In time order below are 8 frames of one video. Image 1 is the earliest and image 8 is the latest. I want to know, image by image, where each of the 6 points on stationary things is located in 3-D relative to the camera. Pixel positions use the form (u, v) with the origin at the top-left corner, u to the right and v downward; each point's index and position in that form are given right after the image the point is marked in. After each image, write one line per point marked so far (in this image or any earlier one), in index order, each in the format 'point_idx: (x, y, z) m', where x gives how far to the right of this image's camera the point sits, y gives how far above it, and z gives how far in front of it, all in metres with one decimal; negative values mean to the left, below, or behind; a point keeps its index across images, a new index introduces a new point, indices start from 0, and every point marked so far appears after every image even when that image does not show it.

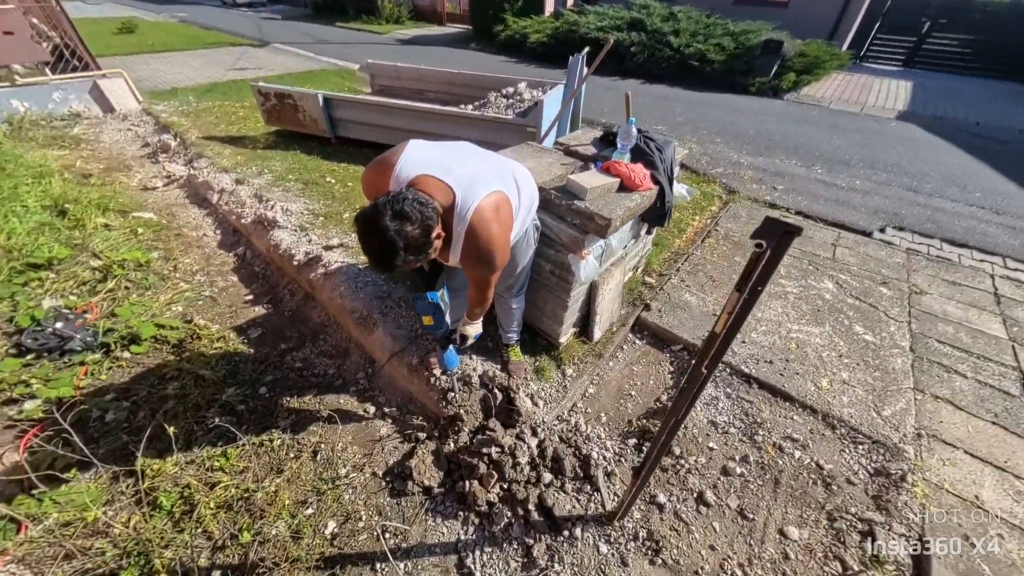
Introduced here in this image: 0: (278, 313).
0: (-2.4, -0.3, +3.7) m
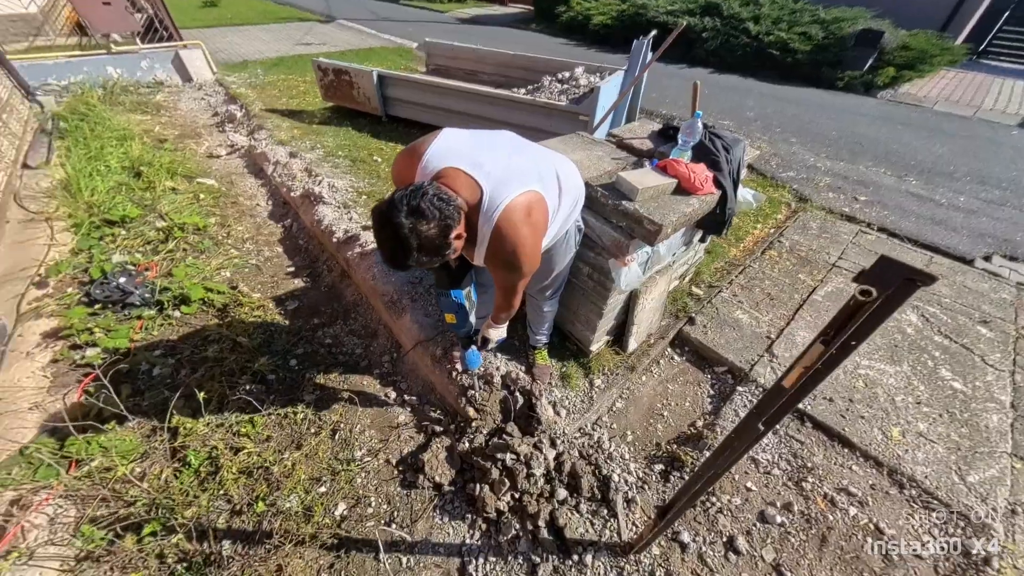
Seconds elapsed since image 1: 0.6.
0: (-2.1, 0.0, +3.8) m
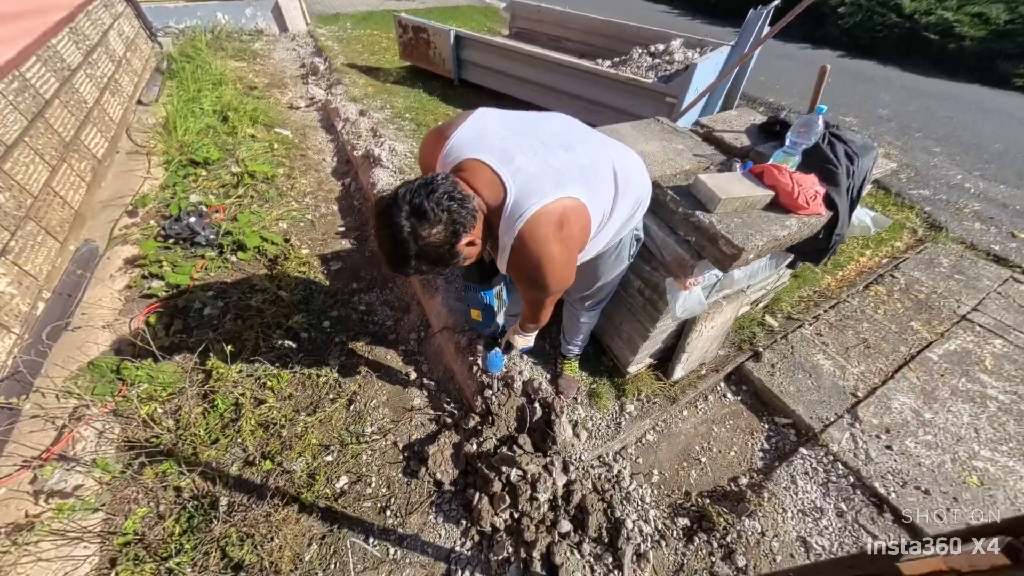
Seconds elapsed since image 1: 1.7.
0: (-1.6, +0.4, +3.8) m
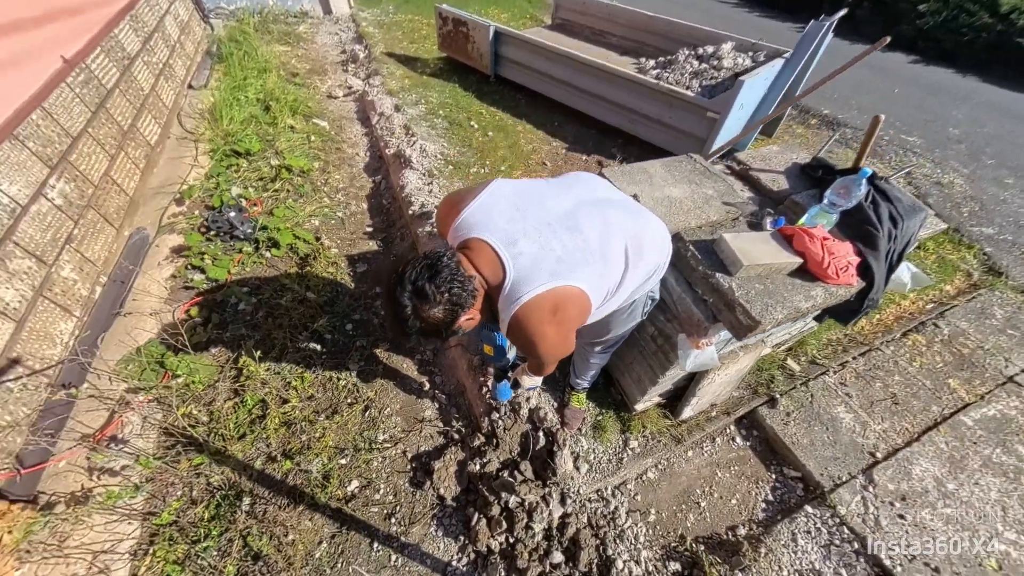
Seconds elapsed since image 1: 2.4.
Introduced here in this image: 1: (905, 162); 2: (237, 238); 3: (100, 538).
0: (-1.4, +0.4, +3.9) m
1: (+5.7, +1.8, +5.1) m
2: (-2.9, +0.5, +3.7) m
3: (-2.5, -1.5, +2.2) m
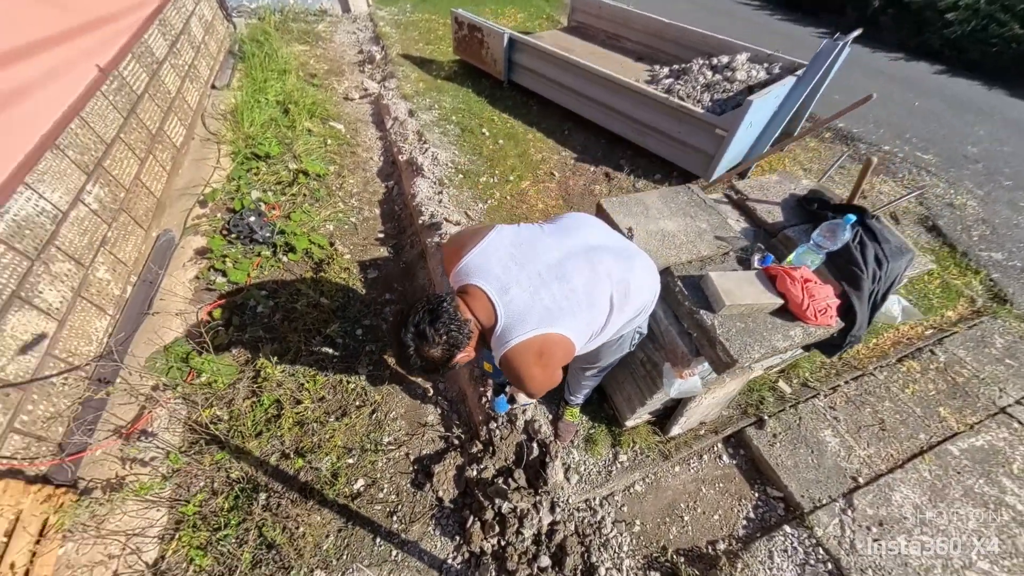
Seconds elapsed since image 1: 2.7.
0: (-1.4, +0.3, +4.1) m
1: (+5.8, +1.5, +5.0) m
2: (-2.9, +0.5, +3.9) m
3: (-2.6, -1.6, +2.4) m
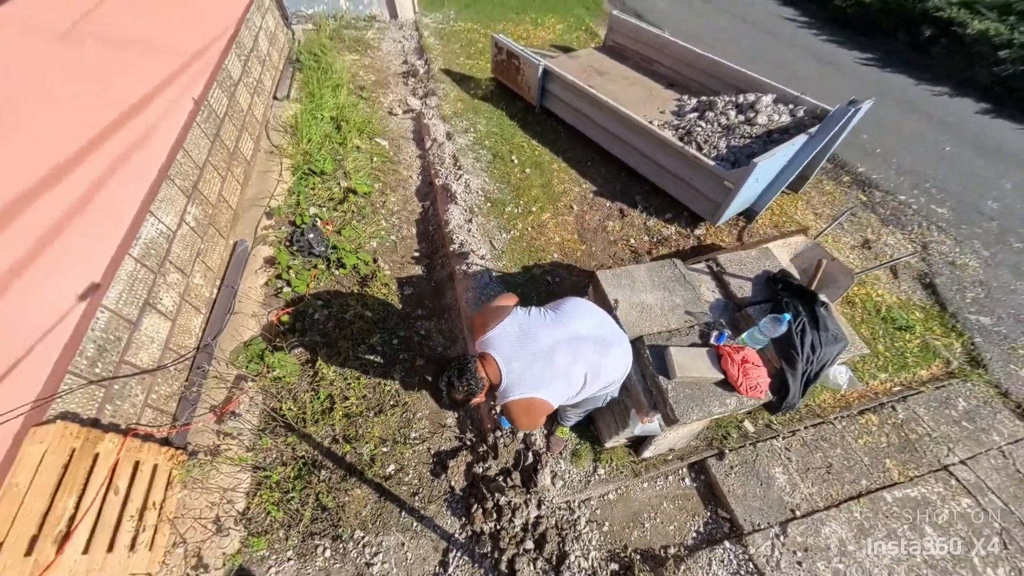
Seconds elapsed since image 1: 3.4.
0: (-1.1, +0.1, +4.7) m
1: (+6.1, +0.8, +5.2) m
2: (-2.6, +0.4, +4.7) m
3: (-2.6, -1.8, +3.2) m
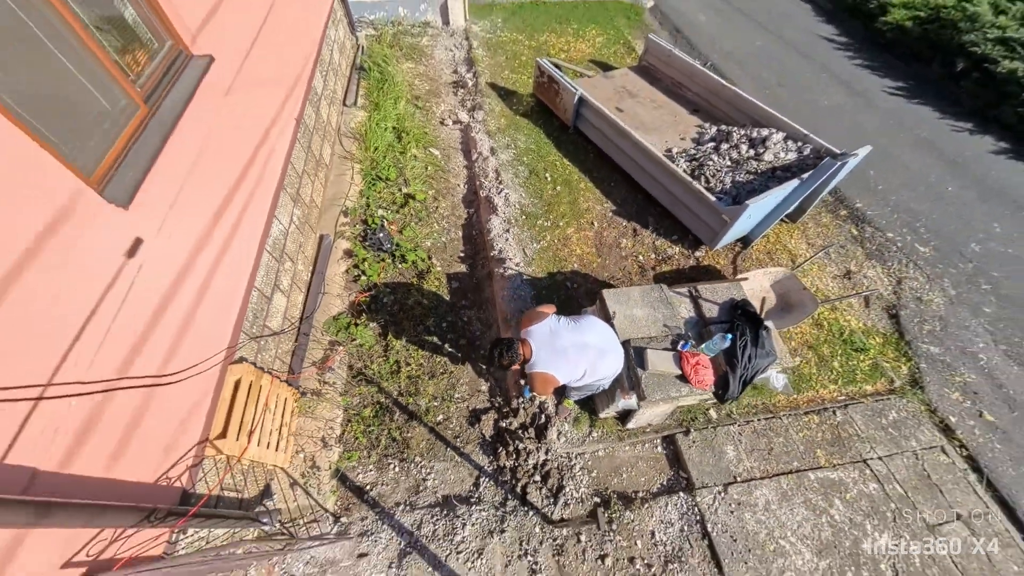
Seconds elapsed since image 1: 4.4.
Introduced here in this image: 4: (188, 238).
0: (-0.7, +0.2, +5.9) m
1: (+6.6, +0.3, +6.0) m
2: (-2.2, +0.6, +5.9) m
3: (-2.4, -1.6, +4.6) m
4: (-3.2, +0.5, +3.6) m
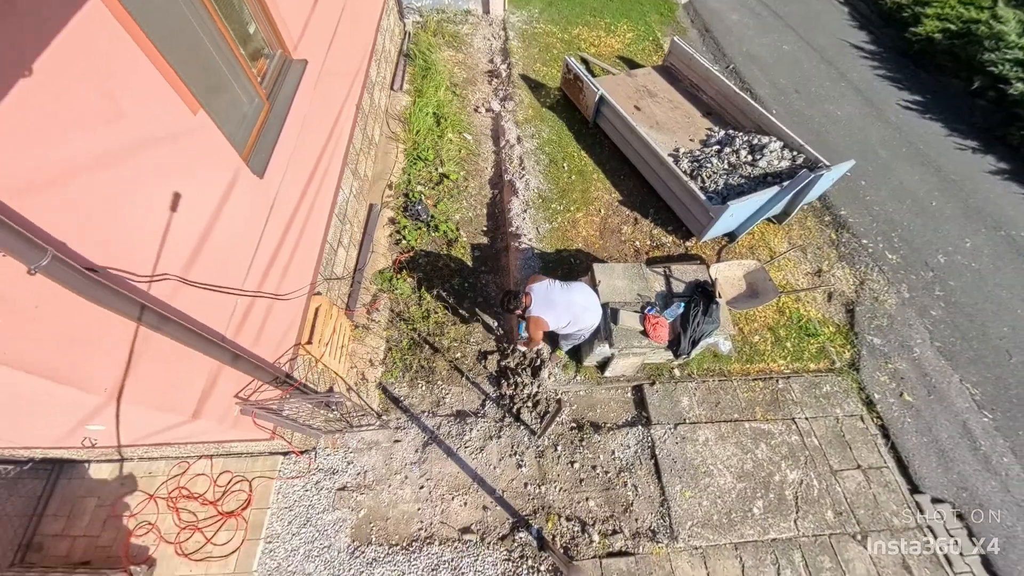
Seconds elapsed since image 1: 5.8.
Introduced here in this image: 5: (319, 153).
0: (-0.4, +0.8, +7.1) m
1: (+6.8, +0.3, +6.8) m
2: (-1.9, +1.4, +7.1) m
3: (-2.4, -0.9, +5.9) m
4: (-3.0, +1.2, +4.8) m
5: (-3.0, +2.1, +5.4) m
